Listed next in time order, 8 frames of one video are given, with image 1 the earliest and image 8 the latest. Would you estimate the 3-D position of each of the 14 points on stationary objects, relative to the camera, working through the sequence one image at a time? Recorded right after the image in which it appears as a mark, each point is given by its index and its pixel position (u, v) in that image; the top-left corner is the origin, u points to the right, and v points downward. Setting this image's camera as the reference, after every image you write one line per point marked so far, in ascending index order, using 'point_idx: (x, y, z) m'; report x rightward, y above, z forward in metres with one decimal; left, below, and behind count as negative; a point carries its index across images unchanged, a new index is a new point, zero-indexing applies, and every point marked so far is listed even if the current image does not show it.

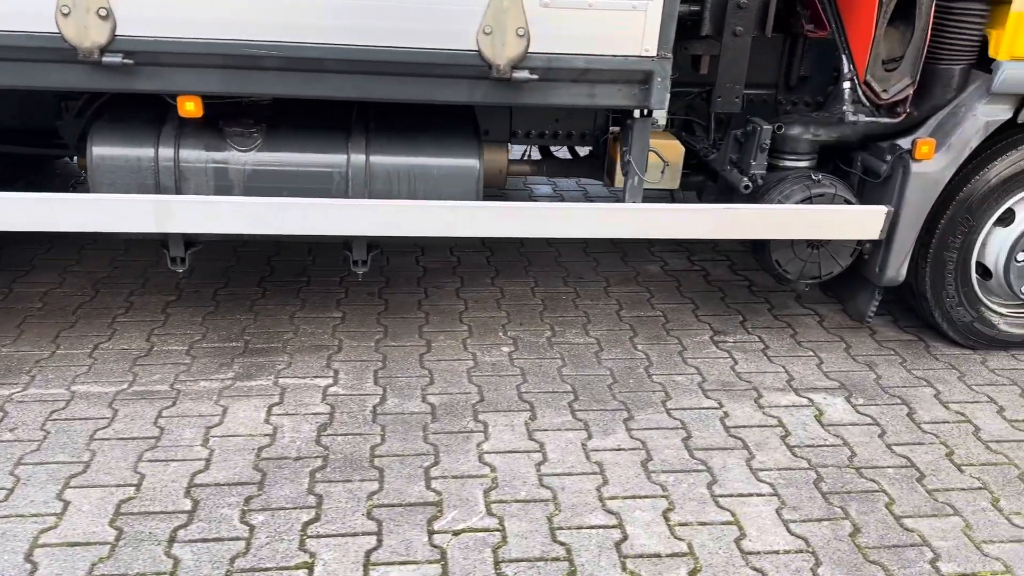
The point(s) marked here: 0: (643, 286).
0: (+0.6, 0.0, +4.0) m
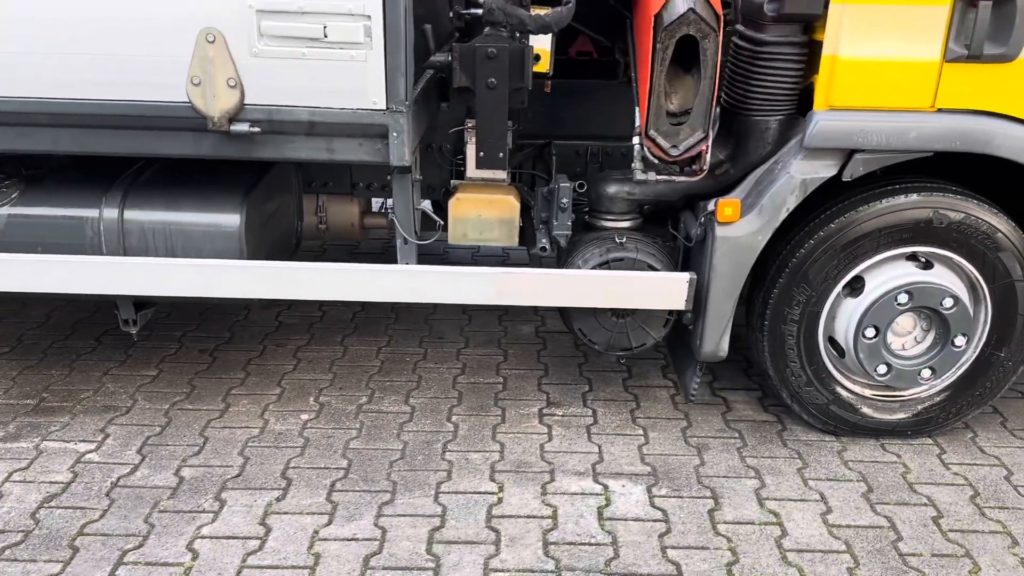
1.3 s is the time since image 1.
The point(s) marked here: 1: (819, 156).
0: (0.0, -0.3, +3.7) m
1: (+1.0, +0.4, +2.6) m
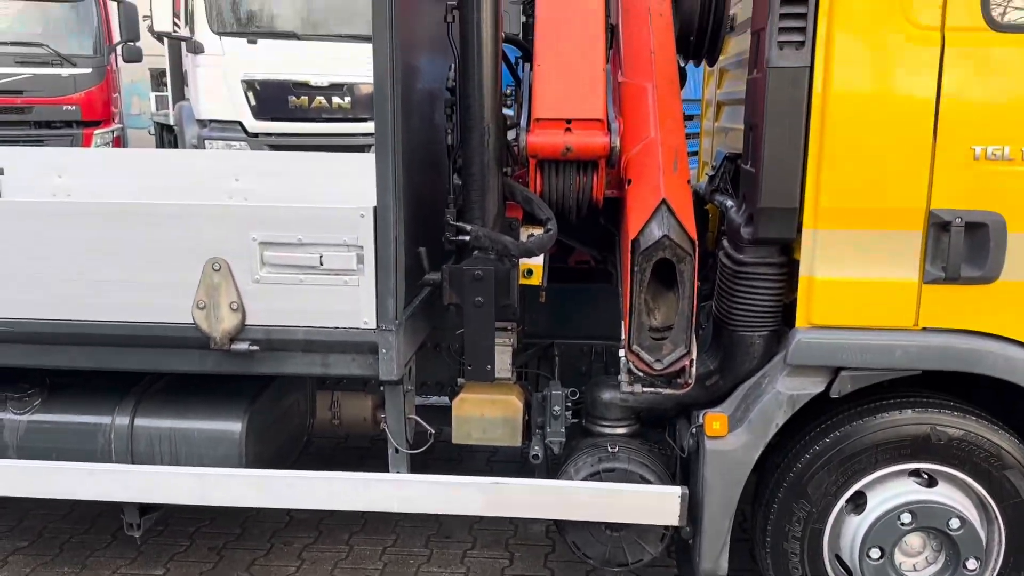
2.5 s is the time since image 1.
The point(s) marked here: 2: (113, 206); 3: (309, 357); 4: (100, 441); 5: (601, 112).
0: (0.0, -1.1, +3.6) m
1: (+0.9, -0.3, +2.6) m
2: (-1.2, +0.2, +2.5) m
3: (-0.6, -0.2, +2.6) m
4: (-1.4, -0.5, +2.9) m
5: (+0.3, +0.6, +2.8) m
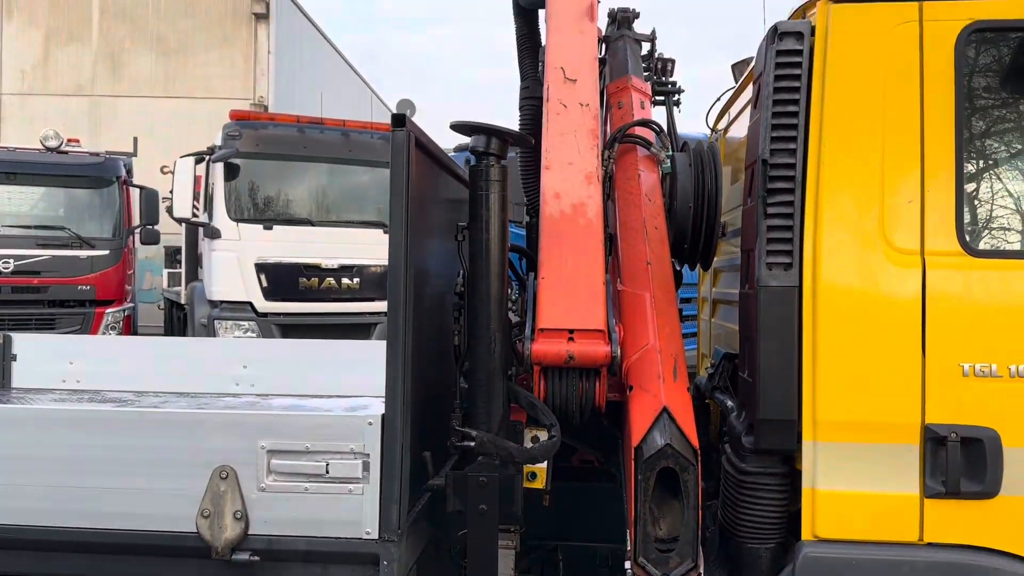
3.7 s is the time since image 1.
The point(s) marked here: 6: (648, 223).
0: (0.0, -2.0, +3.4) m
1: (+0.9, -0.9, +2.6) m
2: (-1.2, -0.4, +2.6) m
3: (-0.6, -0.9, +2.6) m
4: (-1.4, -1.2, +2.8) m
5: (+0.3, -0.1, +2.9) m
6: (+0.5, +0.3, +3.4) m
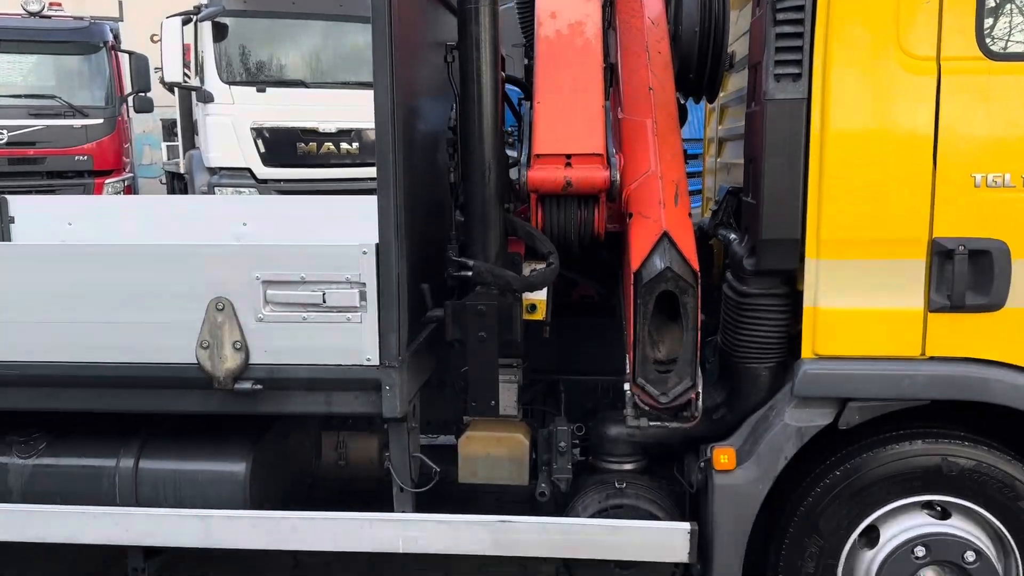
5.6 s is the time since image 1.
0: (0.0, -1.3, +3.6) m
1: (+0.9, -0.4, +2.6) m
2: (-1.2, +0.1, +2.5) m
3: (-0.6, -0.3, +2.6) m
4: (-1.4, -0.7, +2.9) m
5: (+0.3, +0.5, +2.8) m
6: (+0.5, +0.9, +3.2) m
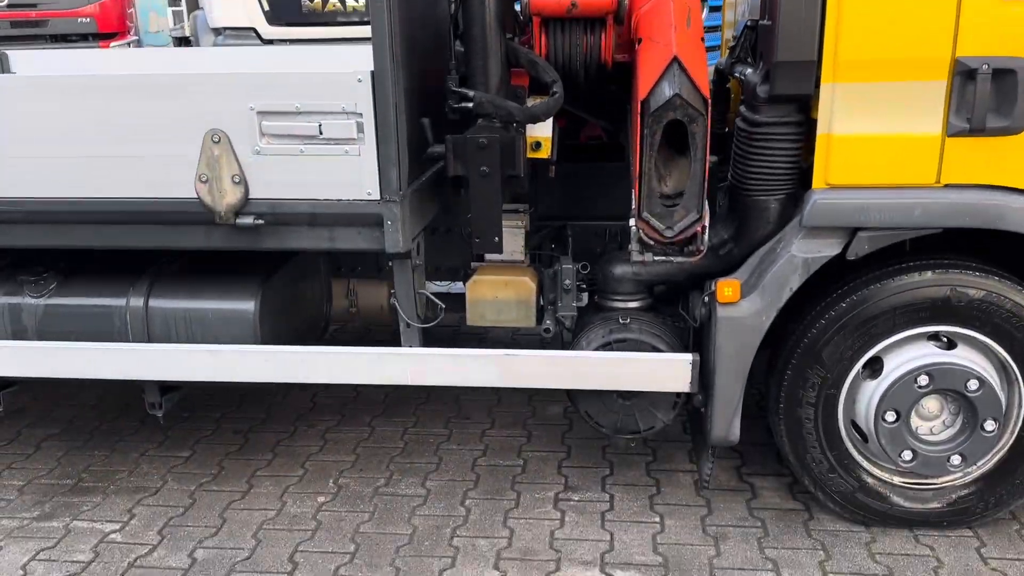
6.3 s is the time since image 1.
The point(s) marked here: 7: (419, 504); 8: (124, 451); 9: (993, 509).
0: (+0.1, -0.6, +3.7) m
1: (+0.9, +0.2, +2.6) m
2: (-1.2, +0.6, +2.5) m
3: (-0.6, +0.2, +2.6) m
4: (-1.4, -0.1, +2.9) m
5: (+0.3, +1.0, +2.7) m
6: (+0.5, +1.5, +2.9) m
7: (-0.3, -0.8, +3.1) m
8: (-1.7, -0.7, +3.6) m
9: (+1.6, -0.7, +2.8) m
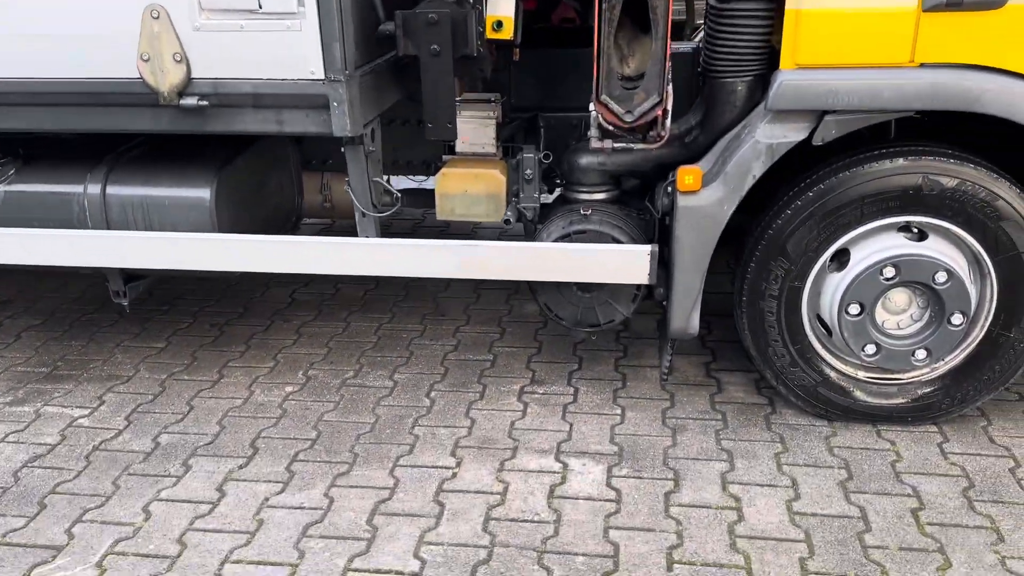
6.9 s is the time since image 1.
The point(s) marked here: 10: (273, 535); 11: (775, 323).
0: (0.0, -0.2, +3.7) m
1: (+0.8, +0.5, +2.4) m
2: (-1.3, +1.0, +2.4) m
3: (-0.8, +0.5, +2.5) m
4: (-1.5, +0.3, +2.9) m
5: (+0.2, +1.4, +2.5) m
6: (+0.4, +1.9, +2.7) m
7: (-0.5, -0.4, +3.1) m
8: (-1.8, -0.2, +3.6) m
9: (+1.4, -0.4, +2.7) m
10: (-0.7, -0.7, +2.4) m
11: (+0.8, -0.1, +2.7) m
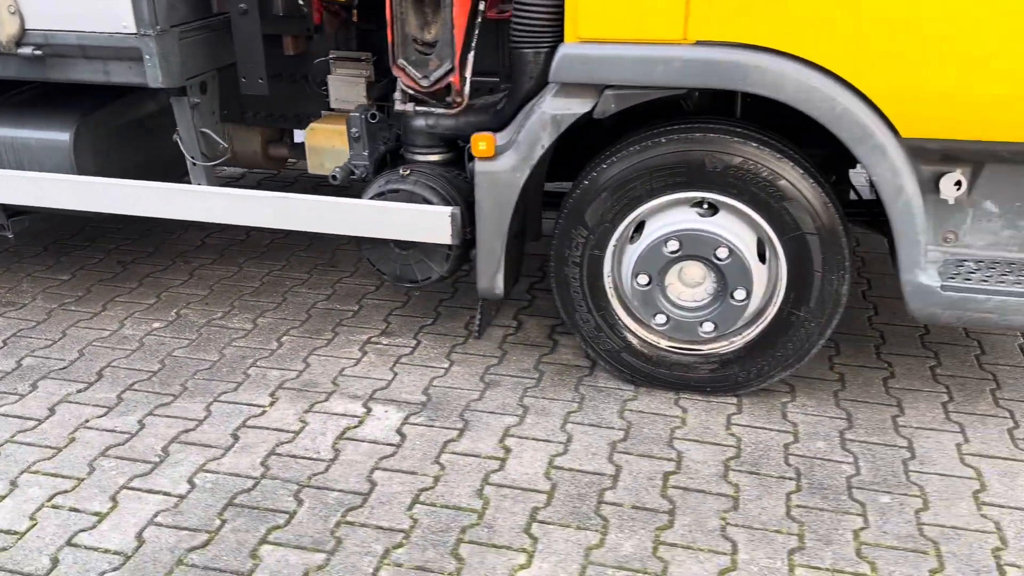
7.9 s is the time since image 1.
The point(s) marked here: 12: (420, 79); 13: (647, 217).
0: (-0.6, 0.0, +3.8) m
1: (+0.2, +0.6, +2.5) m
2: (-1.9, +1.2, +2.6) m
3: (-1.4, +0.7, +2.7) m
4: (-2.1, +0.5, +3.2) m
5: (-0.4, +1.5, +2.5) m
6: (-0.1, +2.0, +2.7) m
7: (-1.1, -0.2, +3.3) m
8: (-2.3, +0.1, +3.9) m
9: (+0.8, -0.3, +2.8) m
10: (-1.4, -0.5, +2.6) m
11: (+0.2, 0.0, +2.8) m
12: (-0.3, +0.6, +2.6) m
13: (+0.4, +0.2, +2.7) m
